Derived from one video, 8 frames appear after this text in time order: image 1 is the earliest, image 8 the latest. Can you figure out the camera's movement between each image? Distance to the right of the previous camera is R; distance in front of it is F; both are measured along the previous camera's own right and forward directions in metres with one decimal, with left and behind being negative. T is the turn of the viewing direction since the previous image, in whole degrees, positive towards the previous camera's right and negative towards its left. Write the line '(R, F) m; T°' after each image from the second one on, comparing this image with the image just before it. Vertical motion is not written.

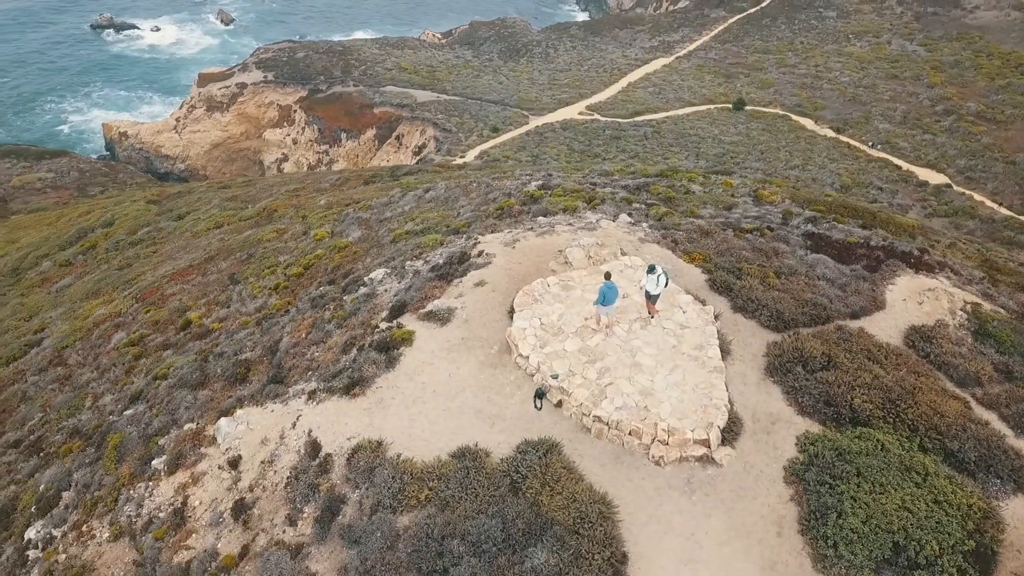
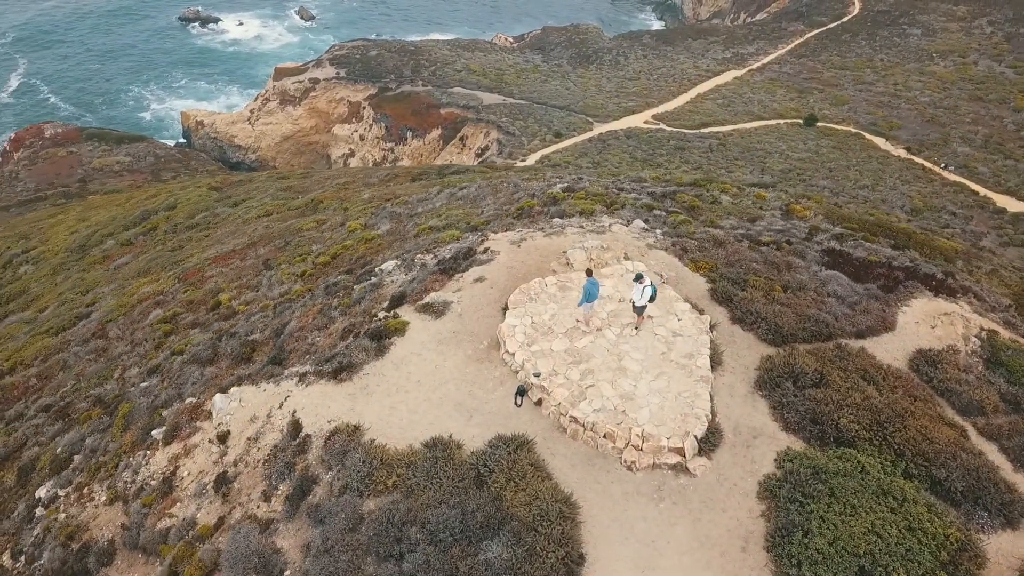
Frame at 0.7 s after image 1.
(+1.4, 0.0) m; -4°
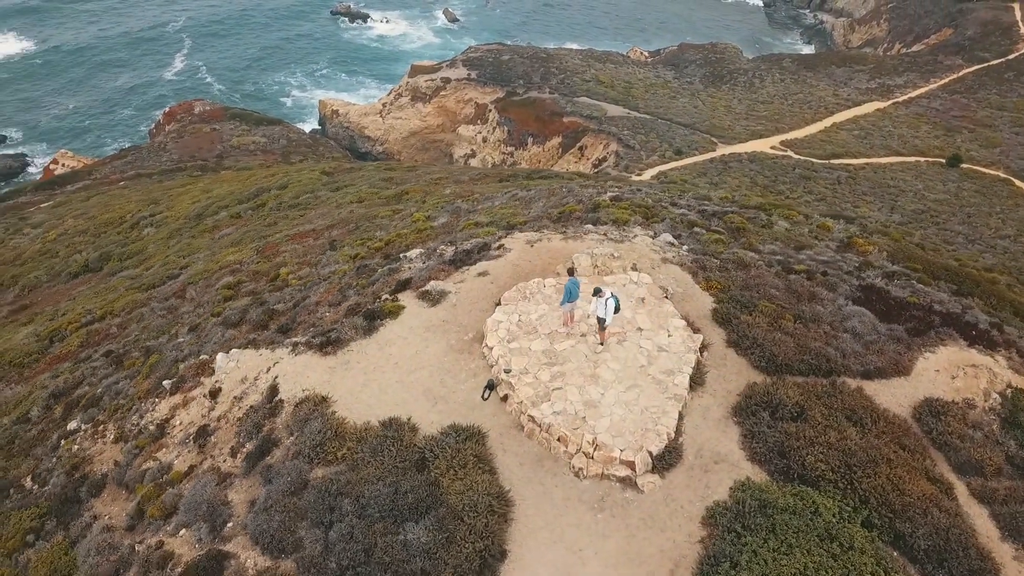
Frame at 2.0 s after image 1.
(+2.7, +0.1) m; -8°
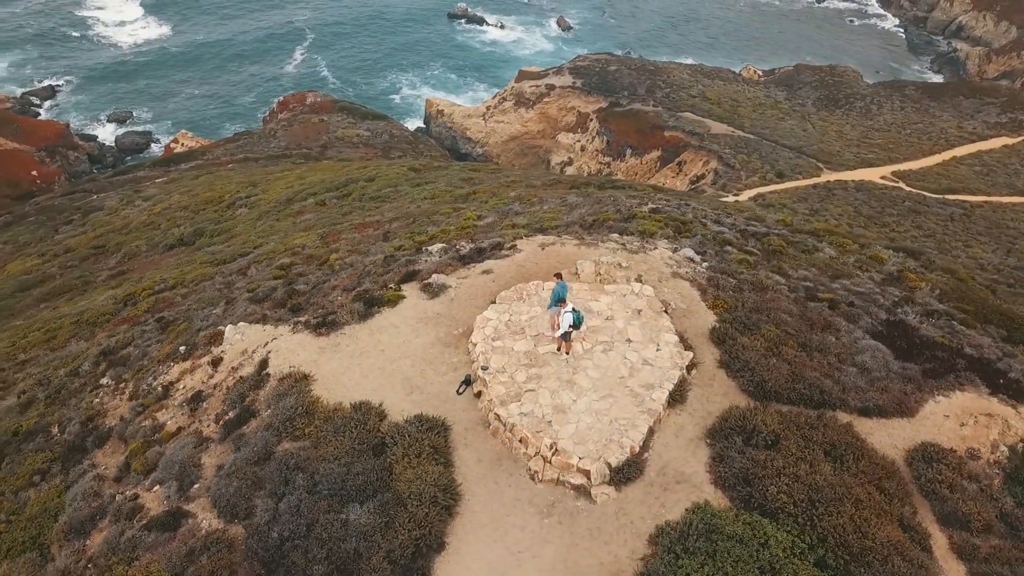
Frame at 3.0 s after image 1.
(+2.2, +0.1) m; -7°
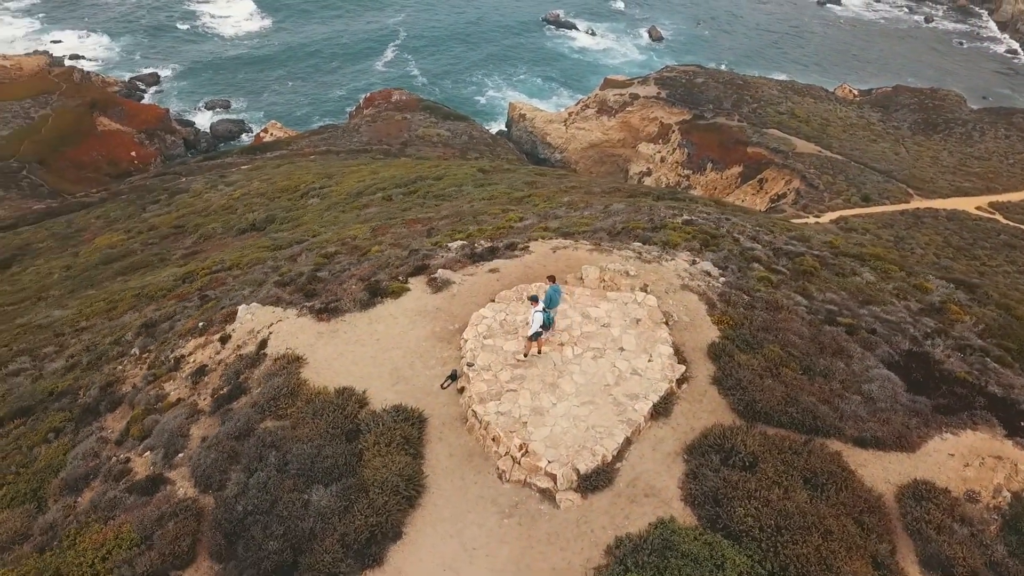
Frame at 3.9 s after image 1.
(+1.7, +0.1) m; -5°
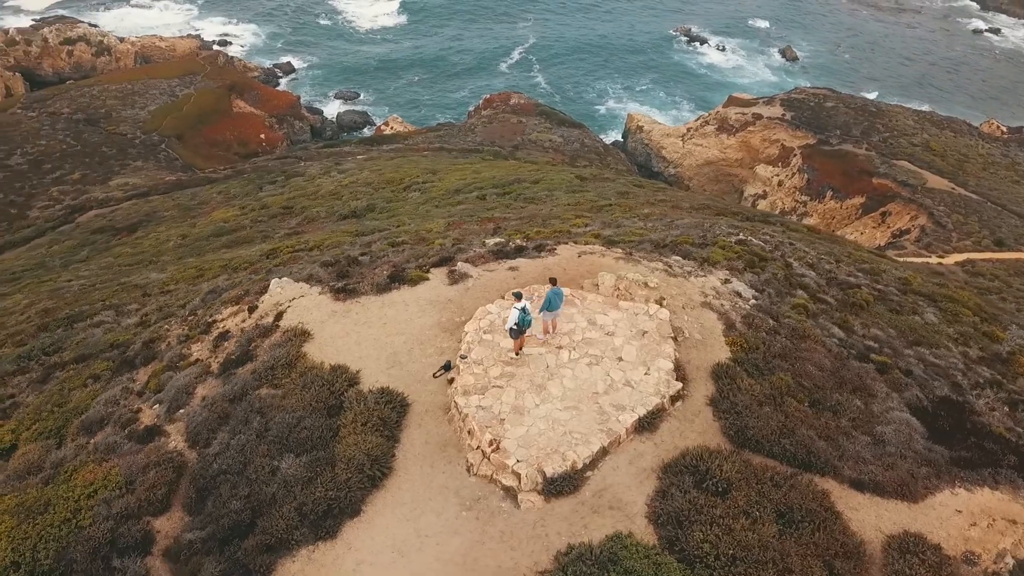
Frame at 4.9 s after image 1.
(+2.1, +0.1) m; -8°
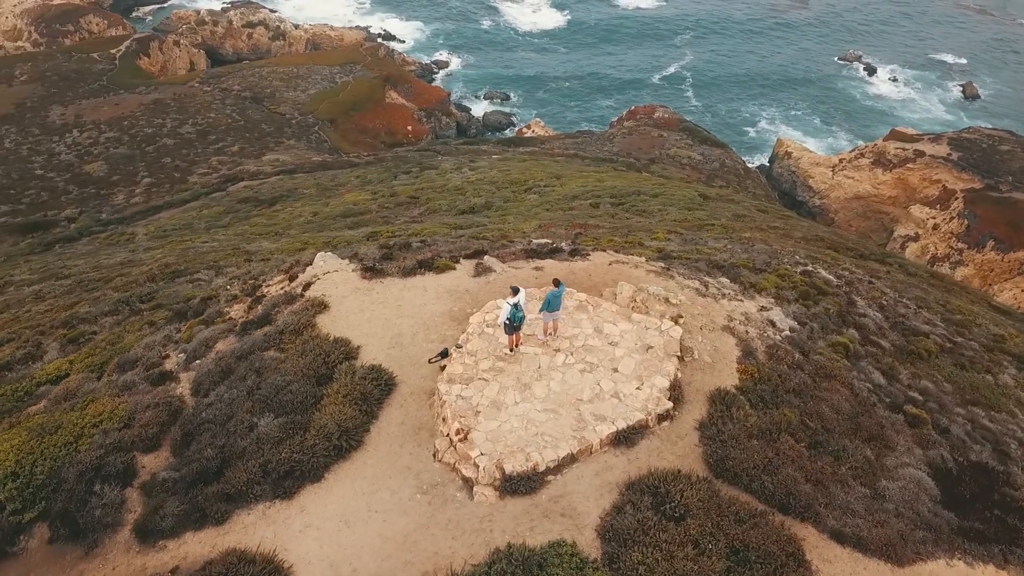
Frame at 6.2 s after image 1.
(+2.6, +0.2) m; -9°
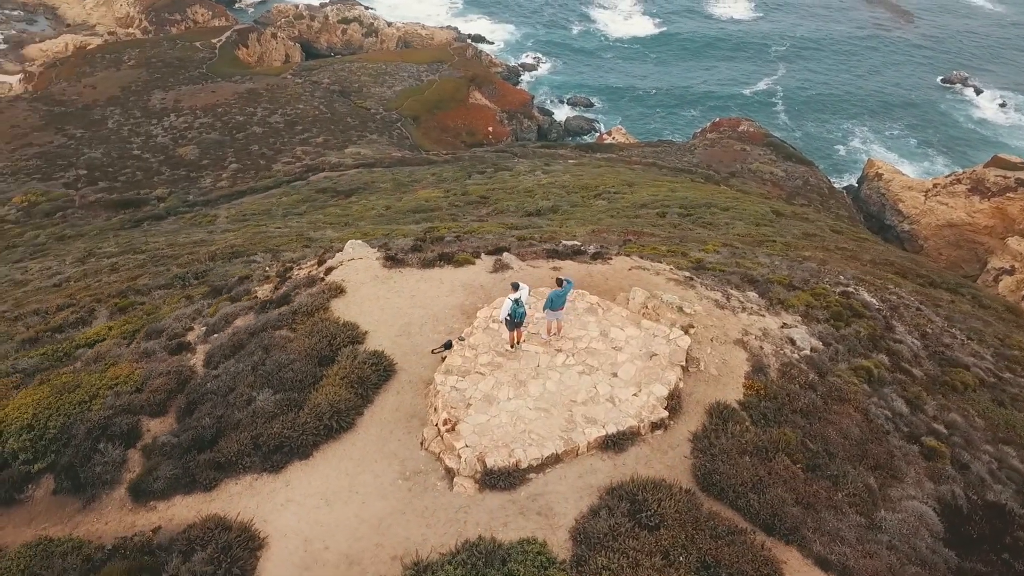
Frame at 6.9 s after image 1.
(+1.4, 0.0) m; -5°
